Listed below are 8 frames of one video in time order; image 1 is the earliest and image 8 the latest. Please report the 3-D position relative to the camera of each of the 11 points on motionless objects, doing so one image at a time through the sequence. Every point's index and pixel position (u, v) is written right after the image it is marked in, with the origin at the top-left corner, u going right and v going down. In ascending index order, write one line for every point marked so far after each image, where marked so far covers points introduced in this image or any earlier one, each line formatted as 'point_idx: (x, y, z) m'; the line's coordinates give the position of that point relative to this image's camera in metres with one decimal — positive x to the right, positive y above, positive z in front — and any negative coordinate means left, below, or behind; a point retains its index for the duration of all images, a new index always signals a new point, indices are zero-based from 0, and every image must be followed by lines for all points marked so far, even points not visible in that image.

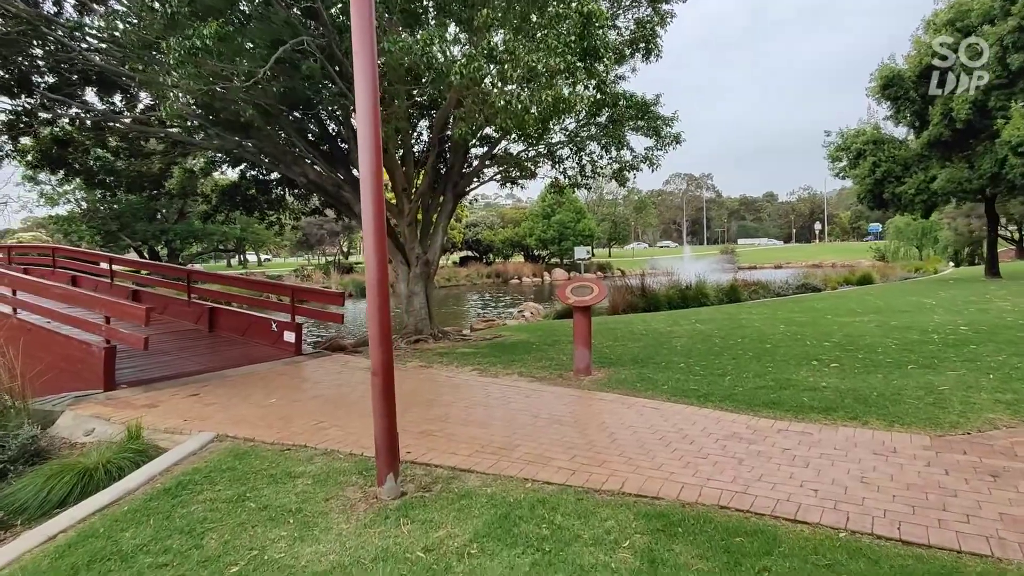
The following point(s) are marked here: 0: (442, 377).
0: (-0.7, -0.9, +5.8) m
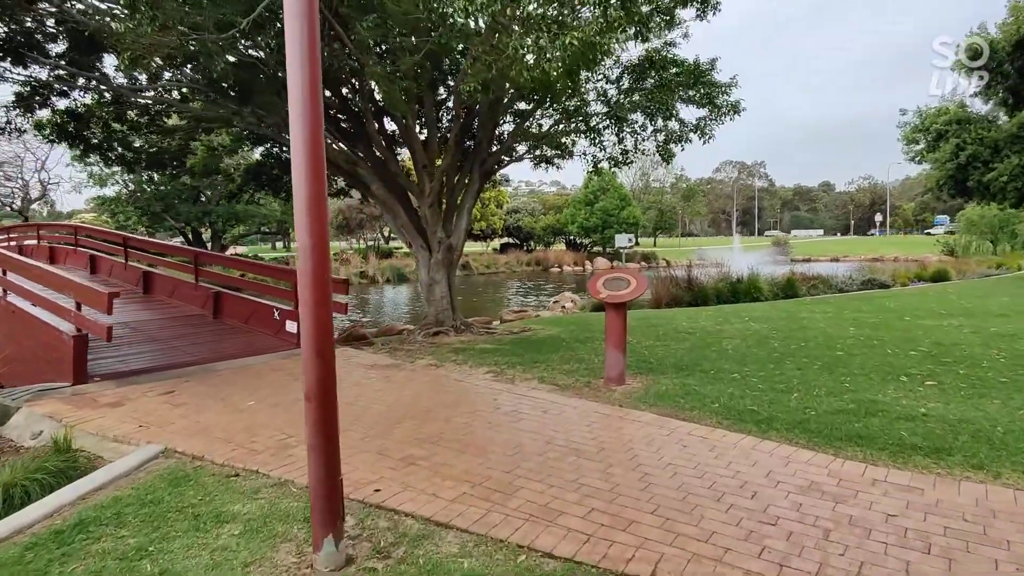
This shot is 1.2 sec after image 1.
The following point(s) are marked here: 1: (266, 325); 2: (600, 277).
0: (-0.5, -0.8, +5.0) m
1: (-2.9, -0.4, +6.9) m
2: (+0.8, +0.1, +5.0) m
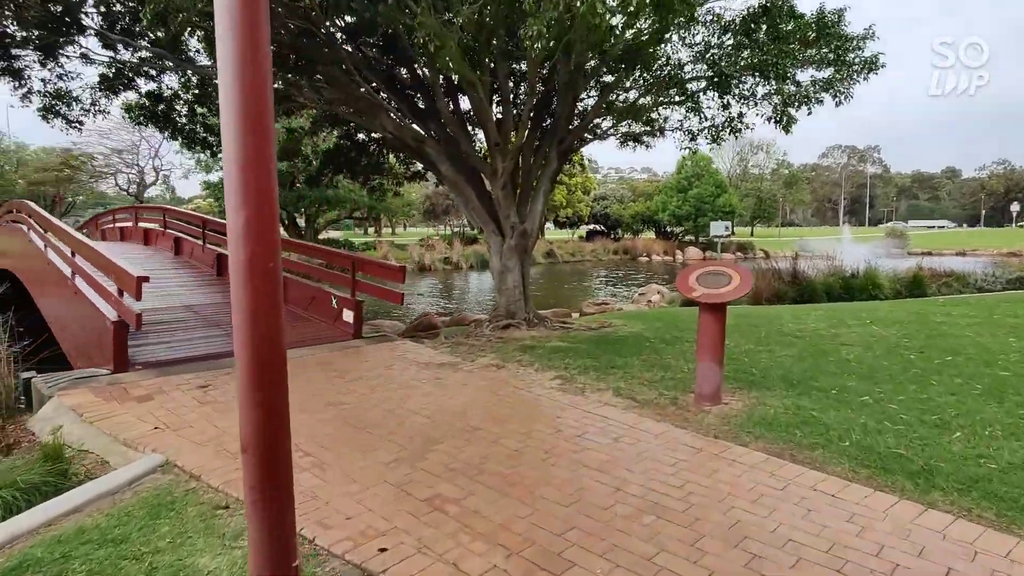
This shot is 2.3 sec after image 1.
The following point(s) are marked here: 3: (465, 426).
0: (0.0, -0.7, +4.3) m
1: (-2.1, -0.3, +6.6) m
2: (+1.3, +0.1, +4.1) m
3: (-0.3, -0.8, +3.3) m
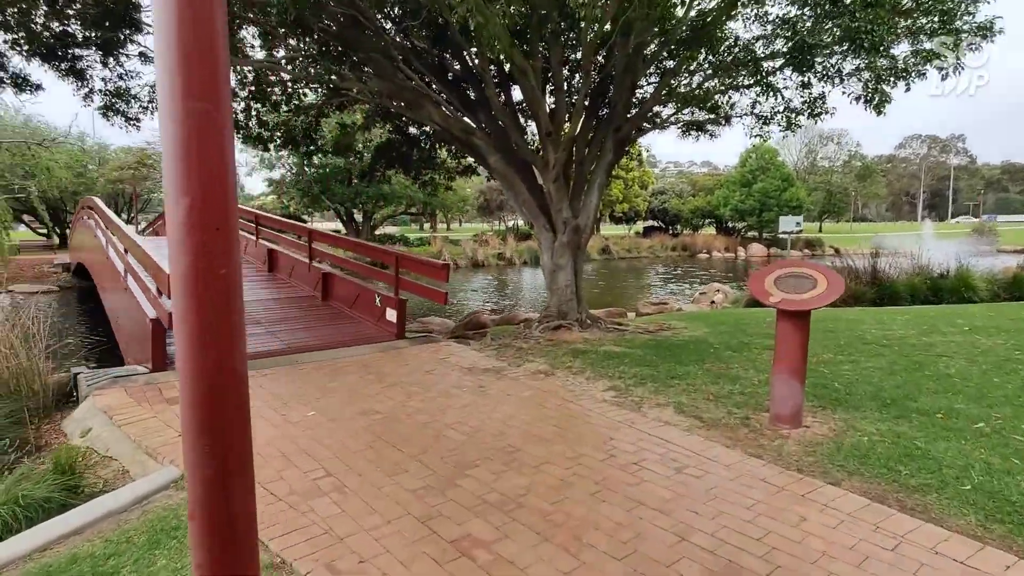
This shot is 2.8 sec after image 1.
0: (+0.3, -0.7, +3.9) m
1: (-1.6, -0.3, +6.3) m
2: (+1.6, +0.1, +3.6) m
3: (0.0, -0.8, +3.0) m
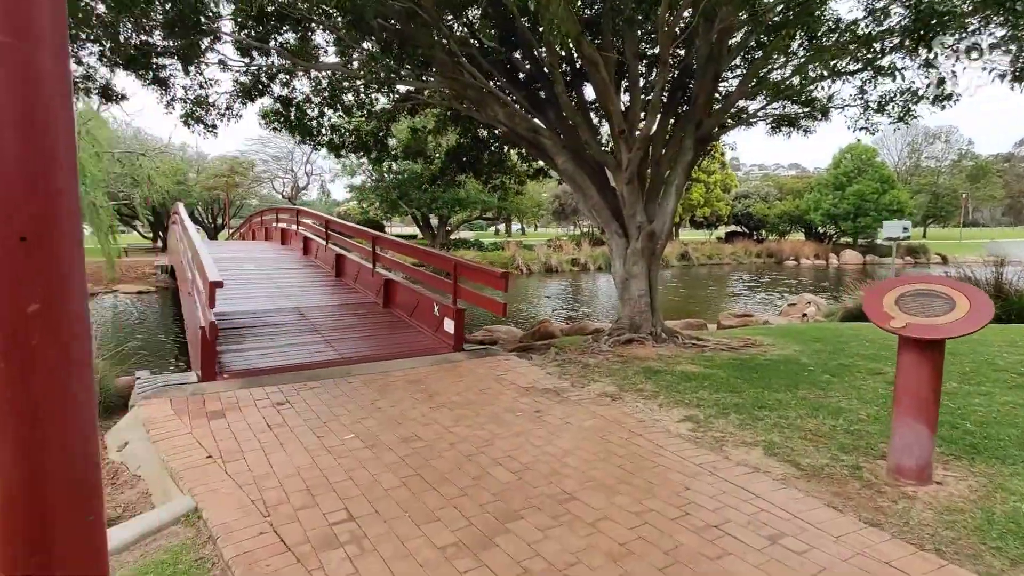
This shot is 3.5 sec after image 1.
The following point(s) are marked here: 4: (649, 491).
0: (+0.6, -0.8, +3.4) m
1: (-0.9, -0.3, +6.1) m
2: (+1.9, 0.0, +2.9) m
3: (+0.2, -0.9, +2.5) m
4: (+0.6, -0.9, +2.5) m
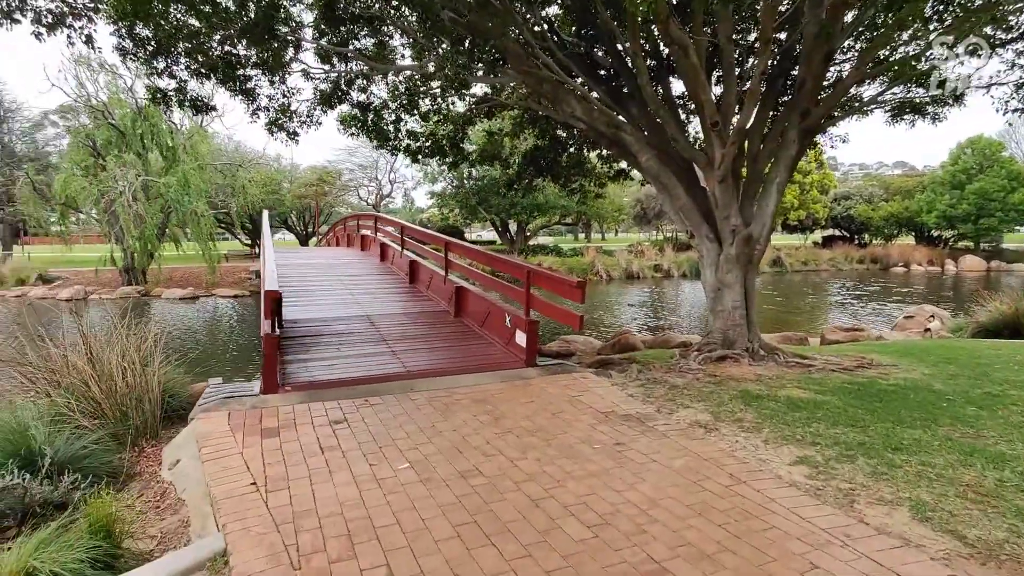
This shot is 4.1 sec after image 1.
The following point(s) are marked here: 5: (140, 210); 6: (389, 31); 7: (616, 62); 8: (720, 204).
0: (+1.0, -0.9, +2.8) m
1: (-0.1, -0.4, +5.7) m
2: (+2.2, -0.1, +2.2) m
3: (+0.5, -0.9, +2.0) m
4: (+0.8, -0.9, +2.0) m
5: (-12.0, +2.5, +19.0) m
6: (-1.8, +3.7, +8.6) m
7: (+1.2, +2.5, +6.6) m
8: (+2.1, +0.9, +6.0) m
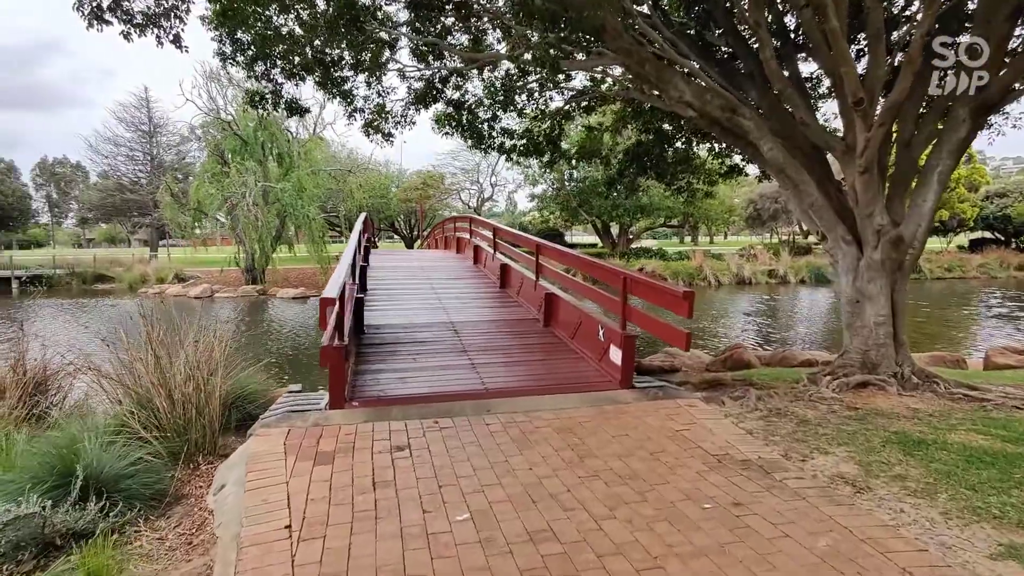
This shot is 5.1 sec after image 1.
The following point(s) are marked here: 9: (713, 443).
0: (+1.3, -0.9, +2.1) m
1: (+0.7, -0.5, +5.1) m
2: (+2.4, -0.1, +1.2) m
3: (+0.6, -1.0, +1.3) m
4: (+1.0, -1.0, +1.2) m
5: (-8.7, +2.6, +20.2) m
6: (-0.4, +3.7, +8.2) m
7: (+2.2, +2.4, +5.7) m
8: (+3.0, +0.8, +5.0) m
9: (+1.1, -0.9, +3.3) m
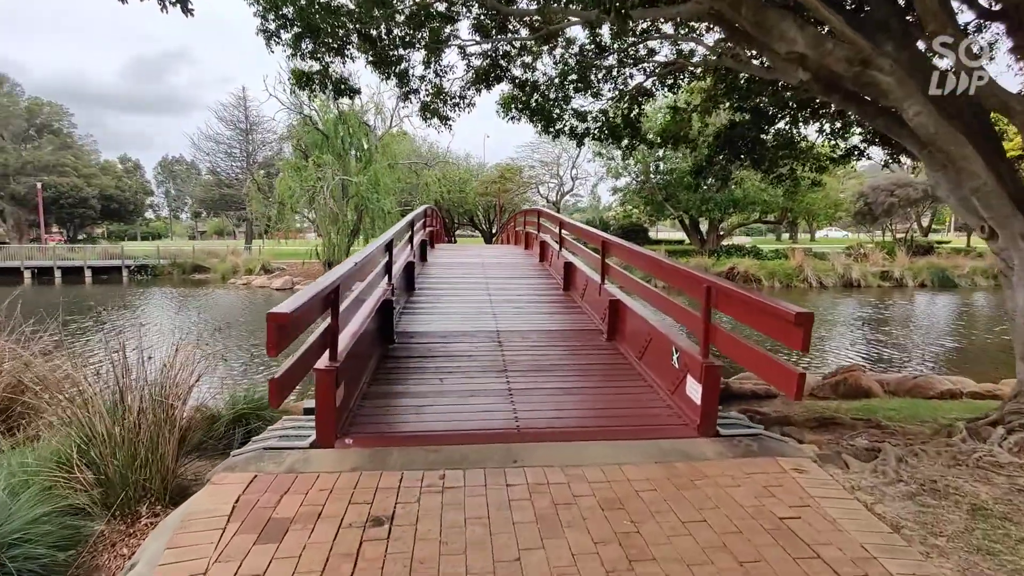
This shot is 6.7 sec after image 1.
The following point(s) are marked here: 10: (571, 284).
0: (+1.2, -1.0, +0.9) m
1: (+1.0, -0.6, +4.0) m
2: (+2.1, -0.3, -0.1) m
3: (+0.4, -1.1, +0.3) m
4: (+0.8, -1.1, +0.1) m
5: (-6.1, +2.8, +20.3) m
6: (+0.5, +3.7, +7.2) m
7: (+2.6, +2.4, +4.4) m
8: (+3.3, +0.7, +3.6) m
9: (+1.2, -0.9, +2.1) m
10: (+0.7, +0.1, +7.2) m
